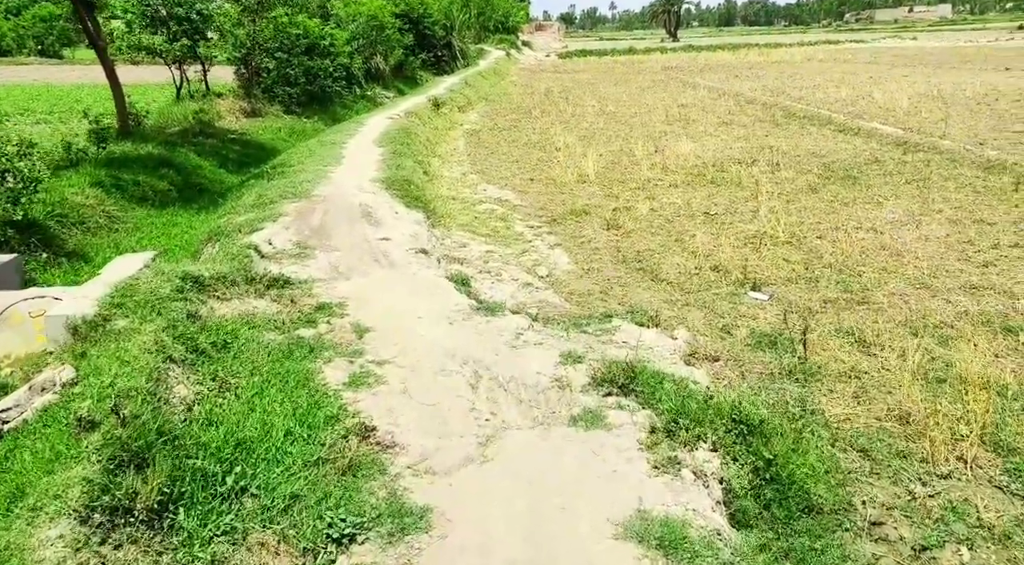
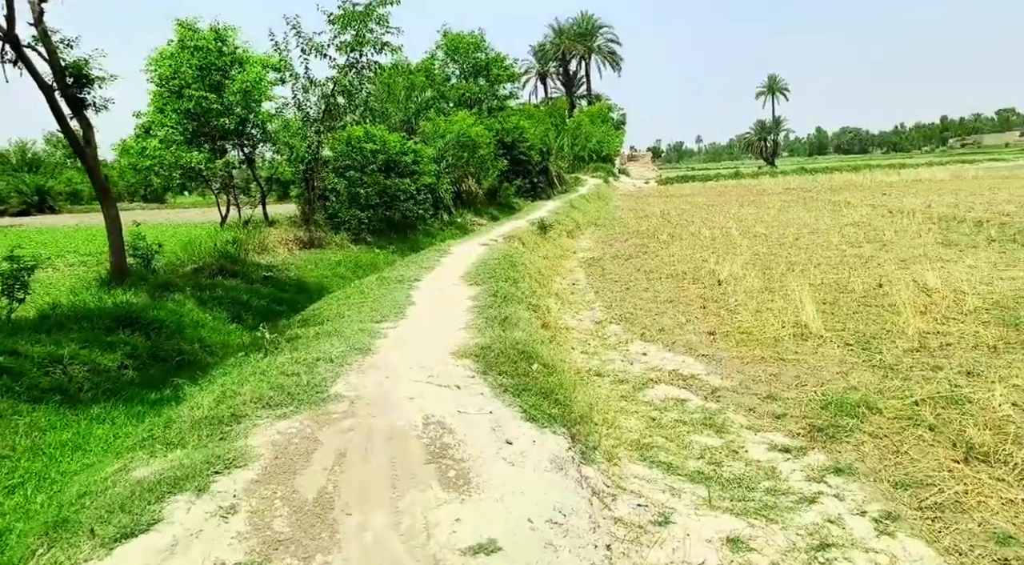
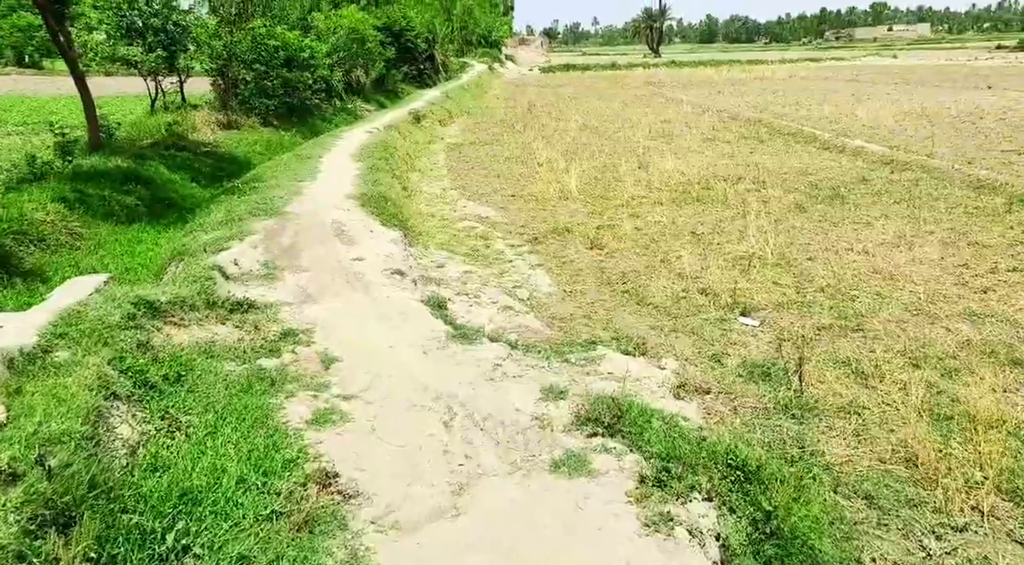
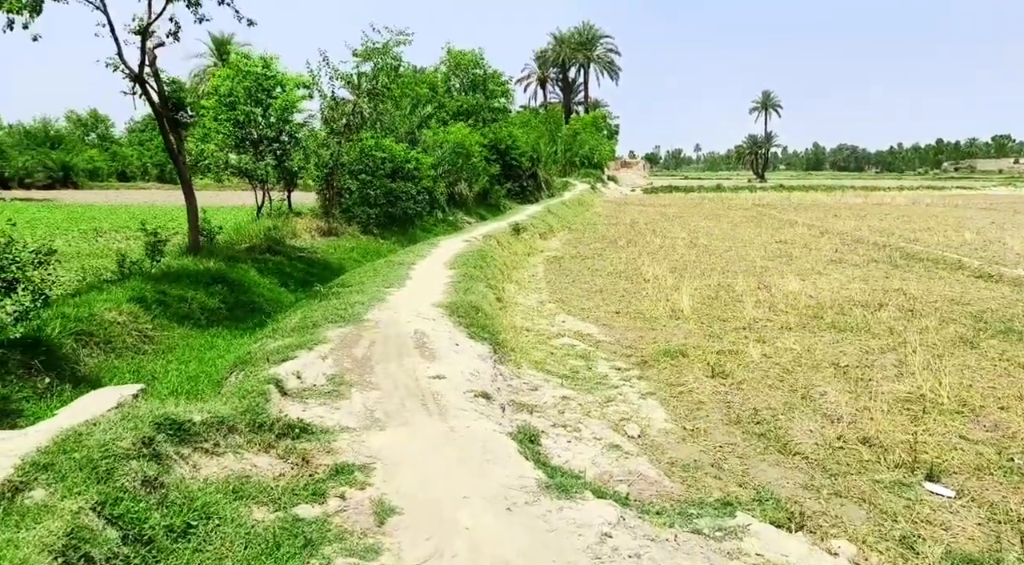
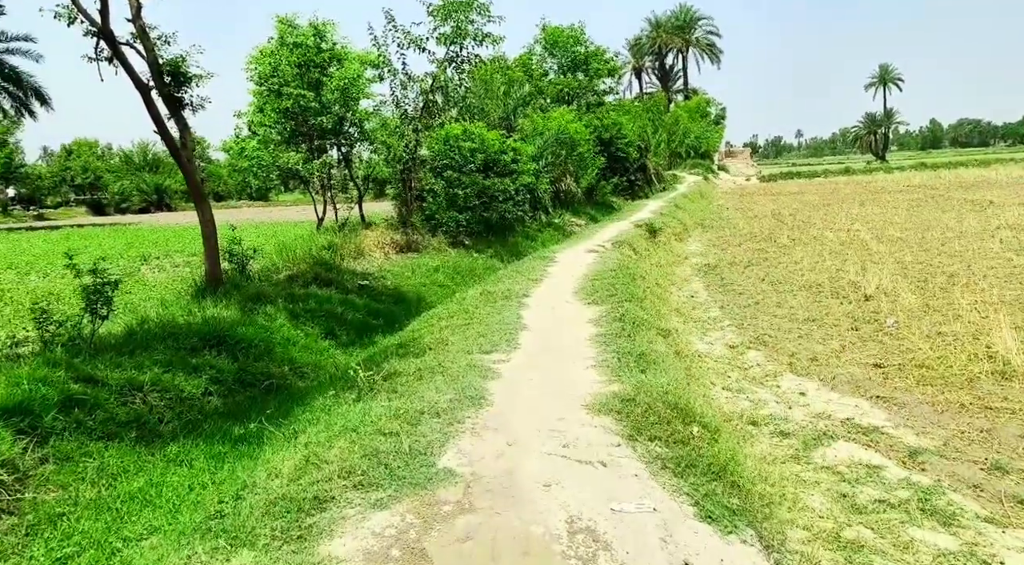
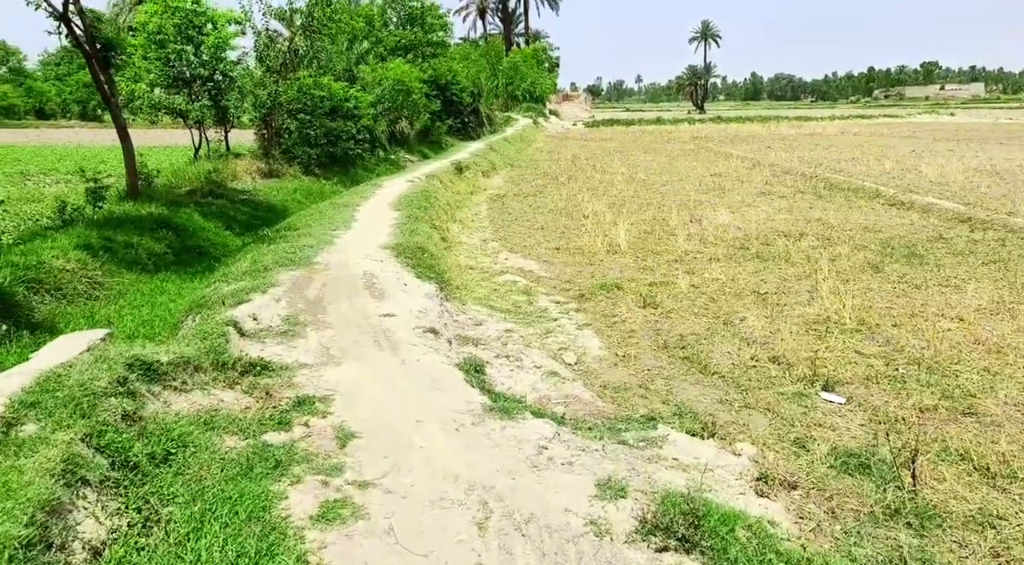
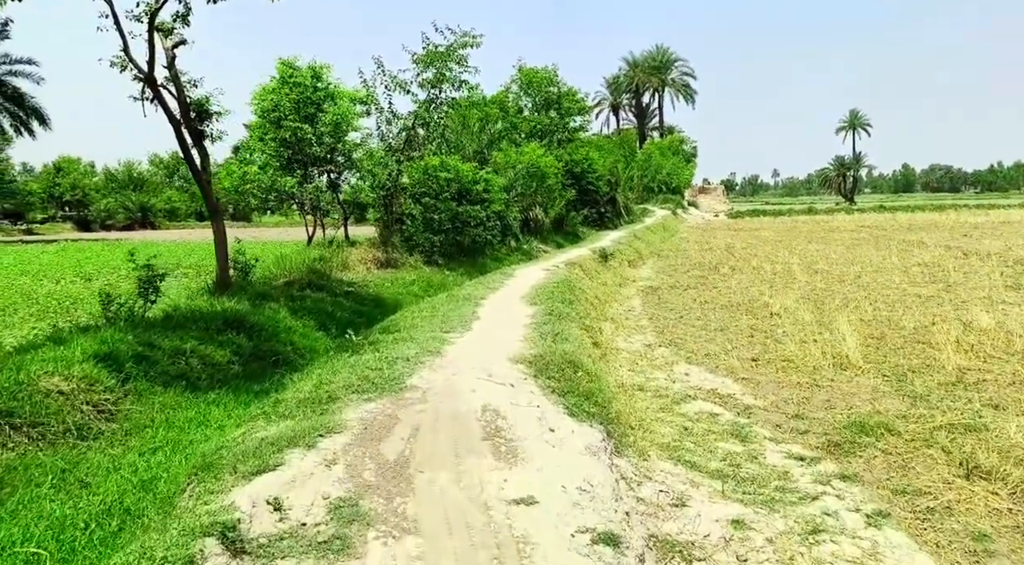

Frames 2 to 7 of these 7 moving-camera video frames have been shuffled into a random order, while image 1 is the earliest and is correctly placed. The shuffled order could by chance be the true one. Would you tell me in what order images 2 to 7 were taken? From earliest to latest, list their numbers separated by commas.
3, 6, 4, 7, 2, 5
